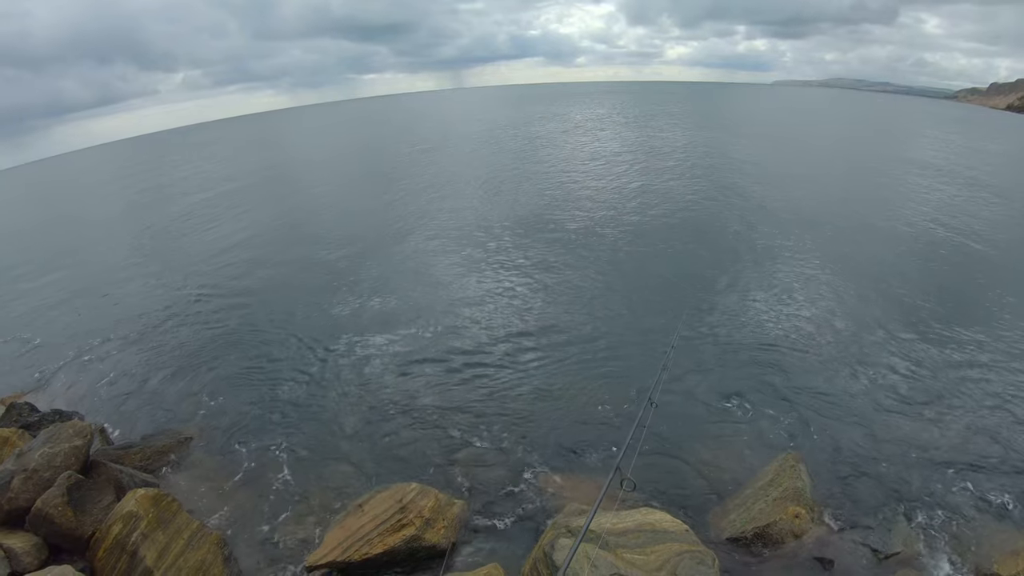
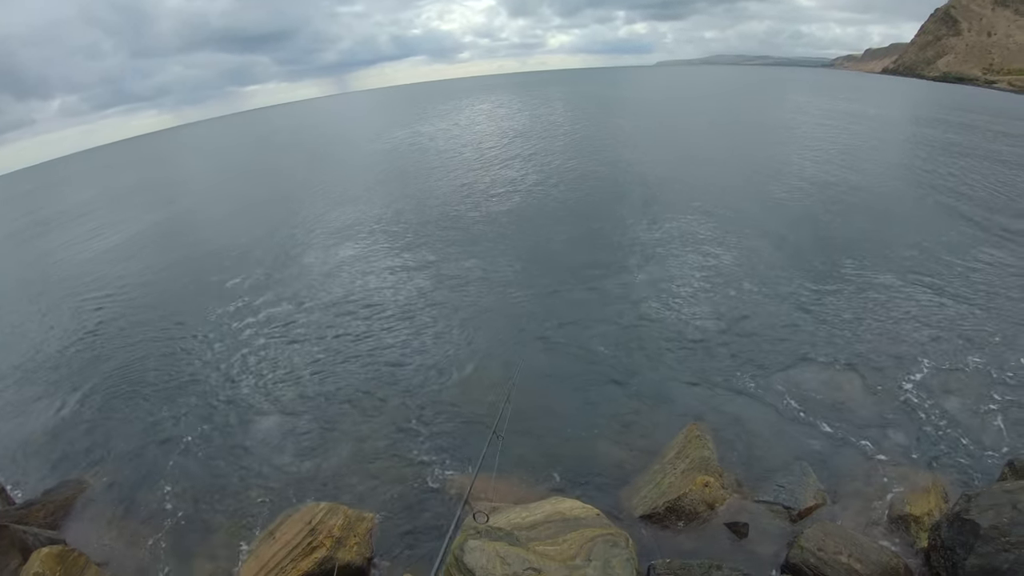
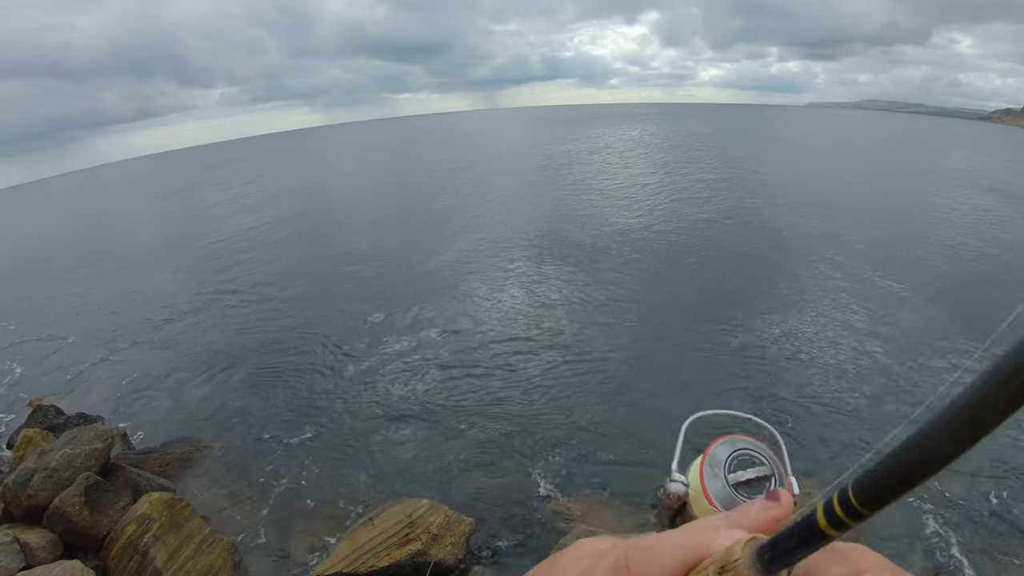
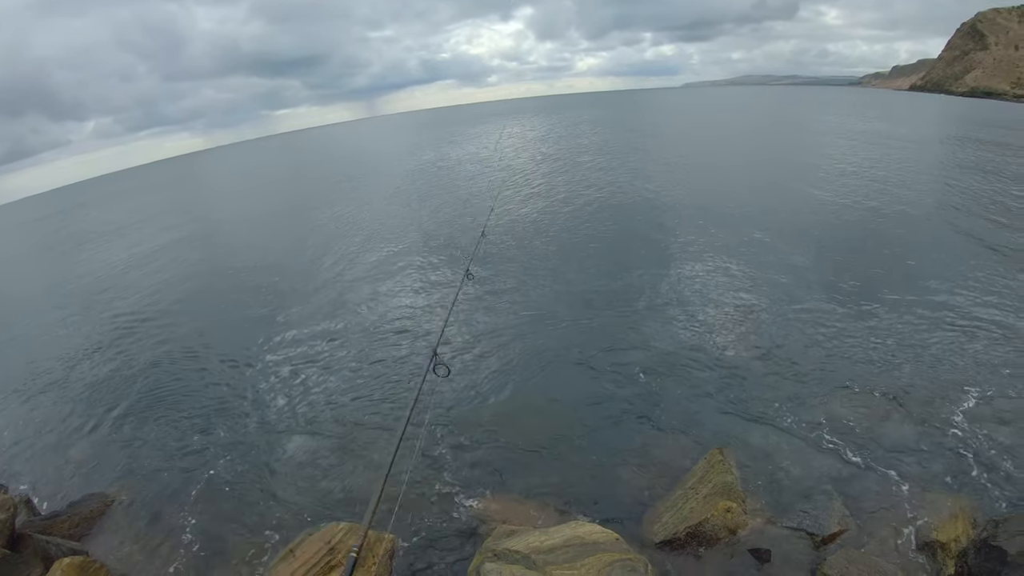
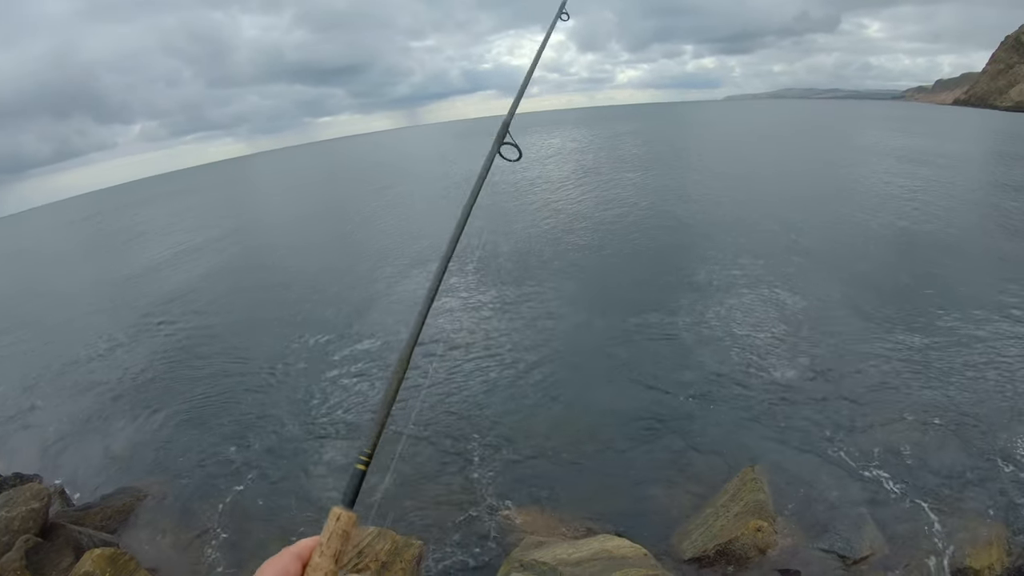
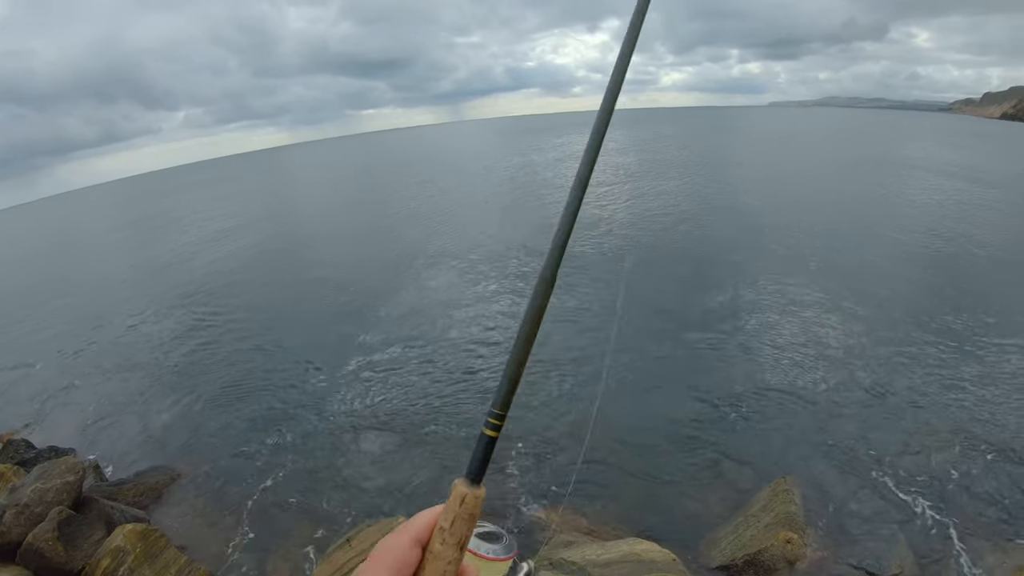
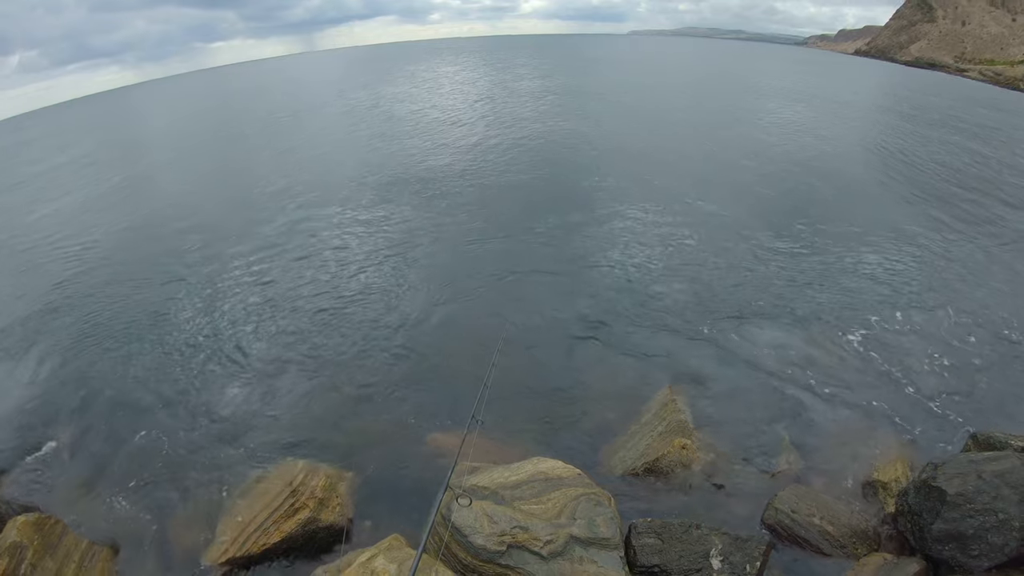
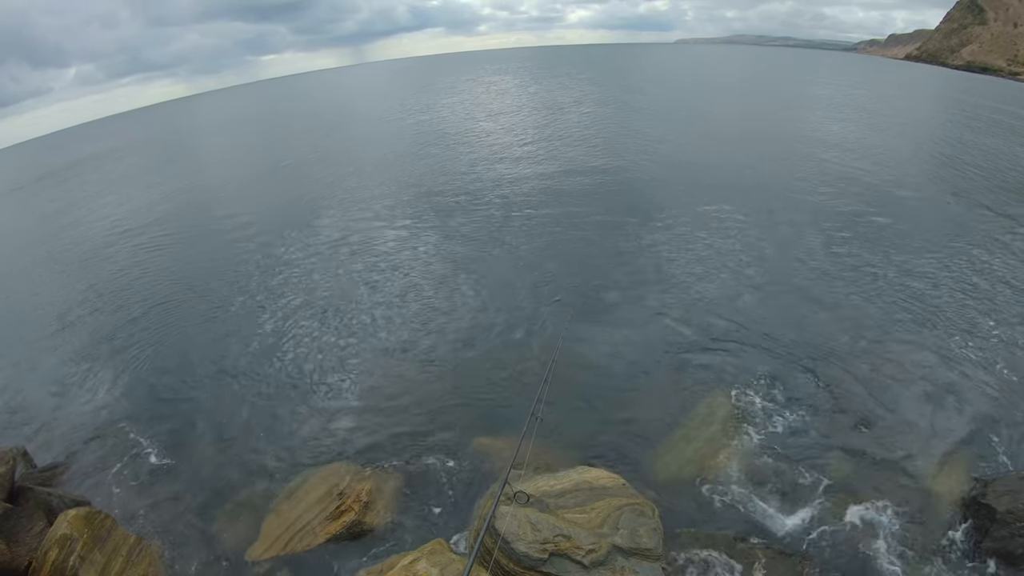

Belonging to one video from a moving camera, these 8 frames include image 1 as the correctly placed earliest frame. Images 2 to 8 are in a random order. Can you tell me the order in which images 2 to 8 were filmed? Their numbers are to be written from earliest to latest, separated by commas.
3, 6, 5, 4, 2, 7, 8
